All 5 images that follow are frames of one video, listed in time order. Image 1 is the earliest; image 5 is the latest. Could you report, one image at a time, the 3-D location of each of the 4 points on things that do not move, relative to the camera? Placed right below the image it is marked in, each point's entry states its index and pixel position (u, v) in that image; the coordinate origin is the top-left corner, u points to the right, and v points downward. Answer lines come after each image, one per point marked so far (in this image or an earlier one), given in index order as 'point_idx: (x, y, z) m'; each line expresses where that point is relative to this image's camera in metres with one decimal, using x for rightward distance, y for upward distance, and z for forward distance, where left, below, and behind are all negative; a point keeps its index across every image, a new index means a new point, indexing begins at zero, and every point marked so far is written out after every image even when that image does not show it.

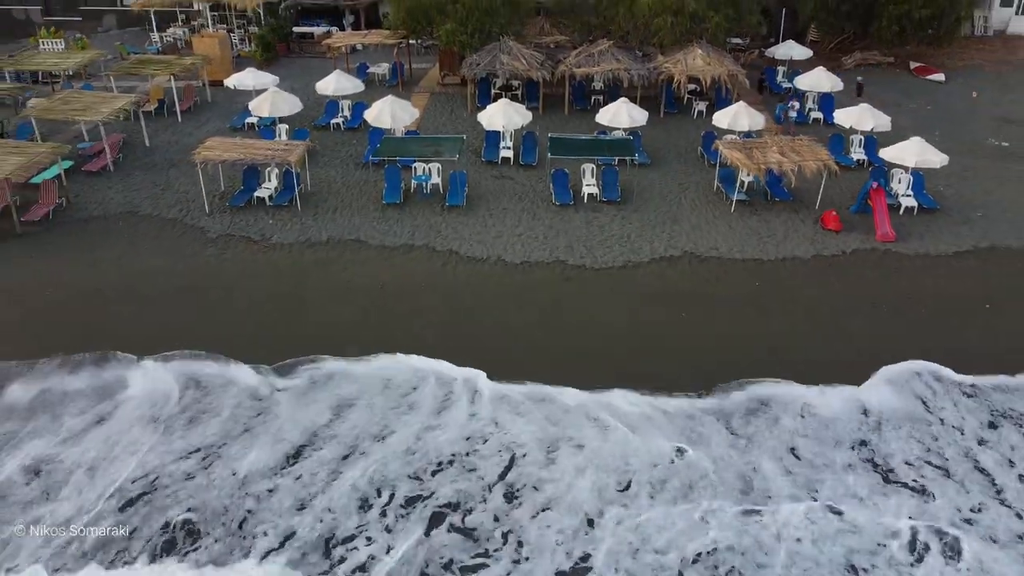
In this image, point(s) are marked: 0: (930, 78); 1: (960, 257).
0: (+8.6, +4.4, +16.6) m
1: (+5.9, +0.4, +10.5) m
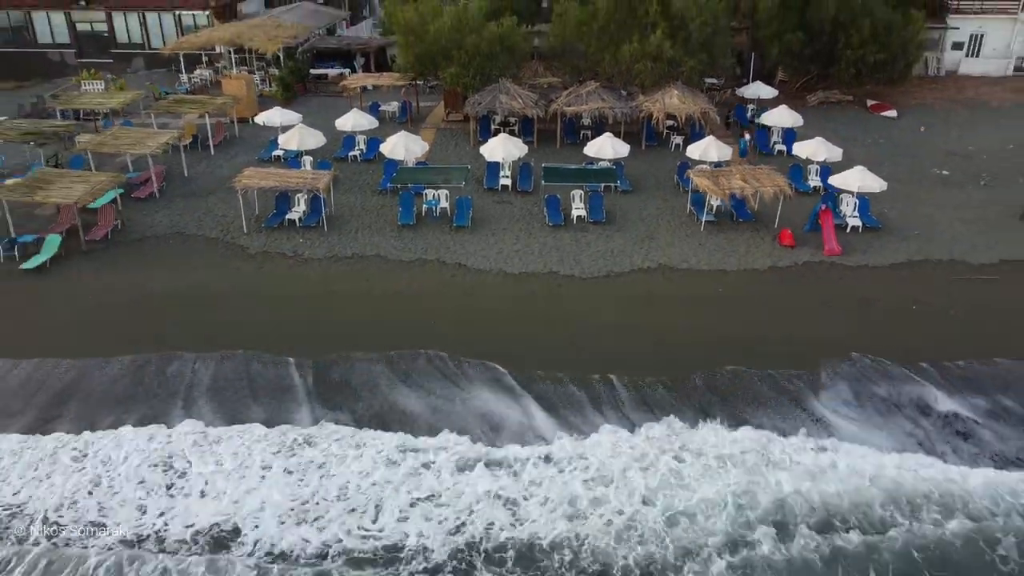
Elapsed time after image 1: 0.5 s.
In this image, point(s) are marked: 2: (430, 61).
0: (+8.5, +4.0, +18.5) m
1: (+5.8, +0.3, +12.3) m
2: (-1.8, +5.1, +18.2) m
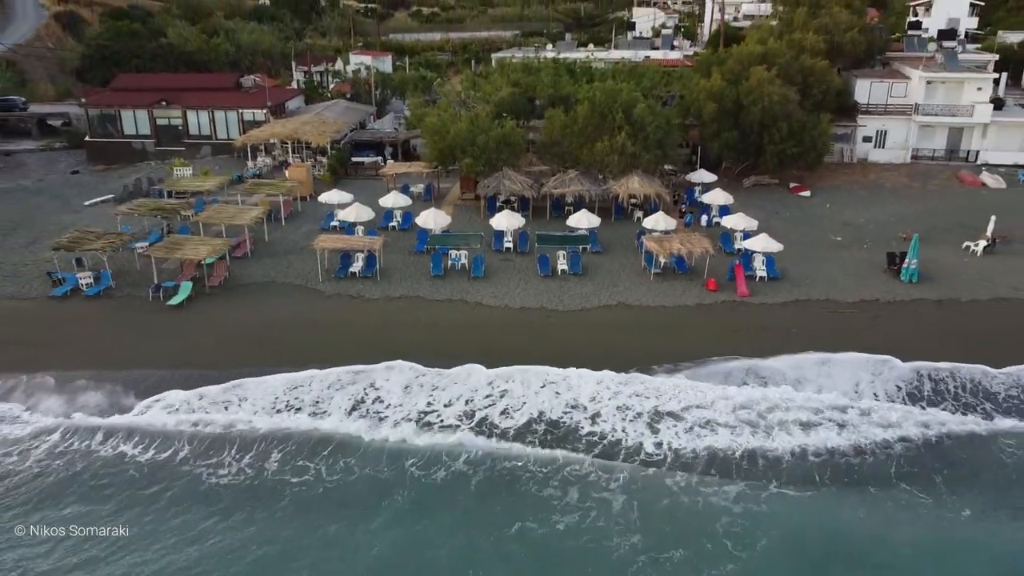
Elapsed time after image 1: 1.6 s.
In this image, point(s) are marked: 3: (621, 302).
0: (+8.5, +2.8, +23.9) m
1: (+5.9, -0.3, +17.3) m
2: (-1.8, +3.9, +23.6) m
3: (+2.3, -0.3, +17.3) m
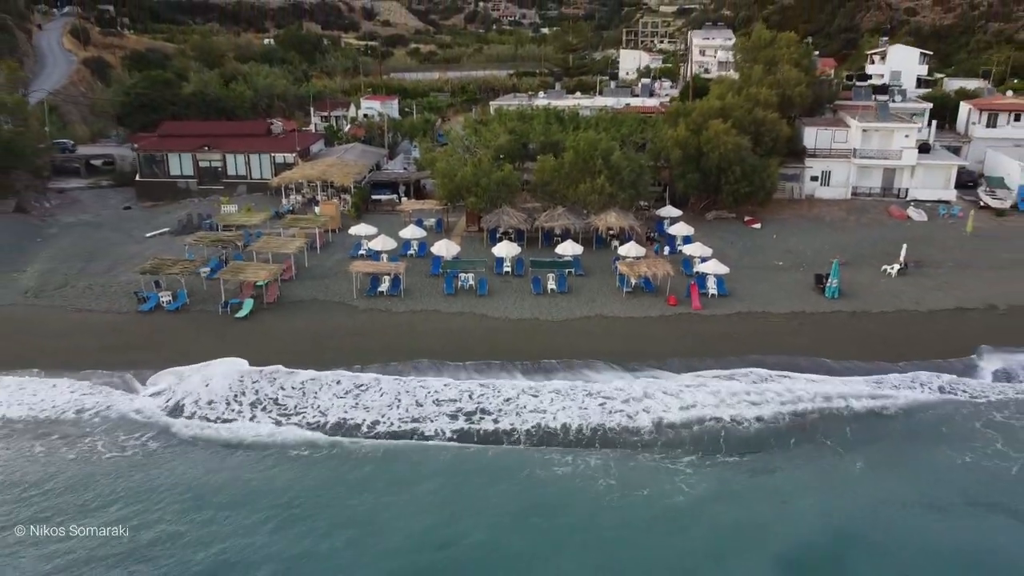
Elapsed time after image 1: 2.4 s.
0: (+8.4, +2.2, +28.3) m
1: (+5.9, -0.7, +21.6) m
2: (-1.9, +3.3, +27.9) m
3: (+2.3, -0.7, +21.6) m
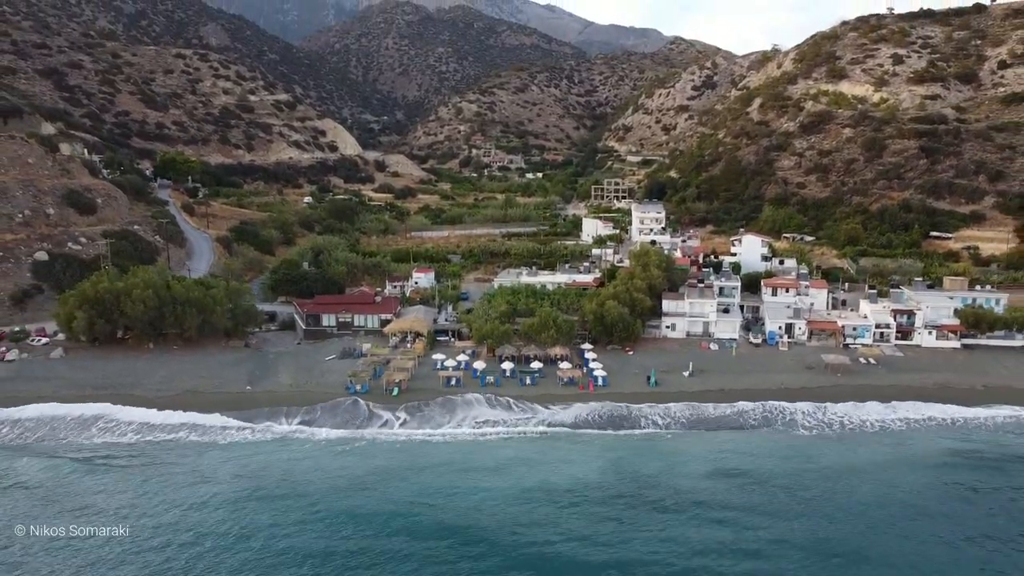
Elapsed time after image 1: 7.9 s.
0: (+8.2, -4.6, +56.7) m
1: (+5.8, -6.5, +49.6) m
2: (-2.1, -3.4, +56.4) m
3: (+2.2, -6.5, +49.6) m
